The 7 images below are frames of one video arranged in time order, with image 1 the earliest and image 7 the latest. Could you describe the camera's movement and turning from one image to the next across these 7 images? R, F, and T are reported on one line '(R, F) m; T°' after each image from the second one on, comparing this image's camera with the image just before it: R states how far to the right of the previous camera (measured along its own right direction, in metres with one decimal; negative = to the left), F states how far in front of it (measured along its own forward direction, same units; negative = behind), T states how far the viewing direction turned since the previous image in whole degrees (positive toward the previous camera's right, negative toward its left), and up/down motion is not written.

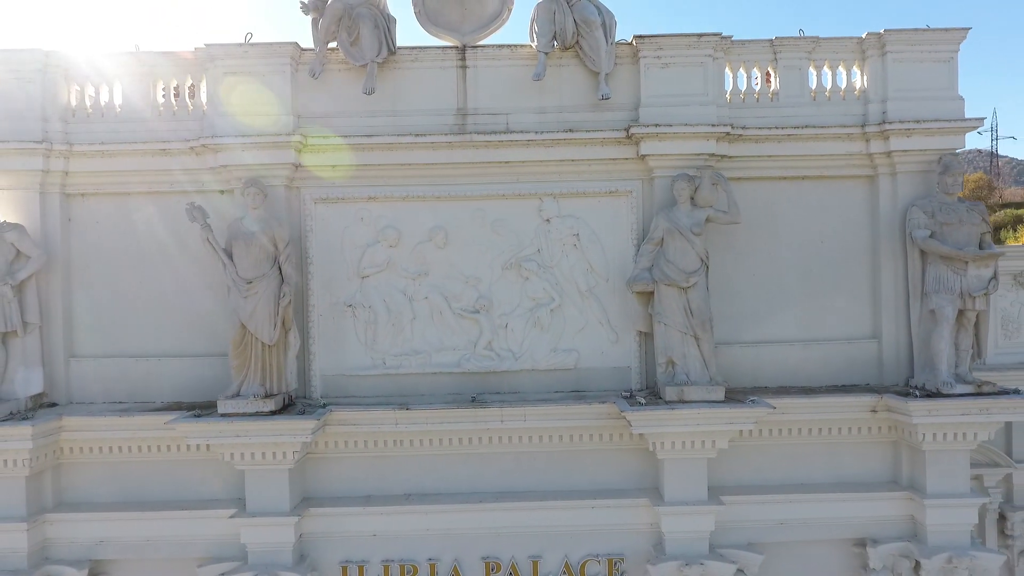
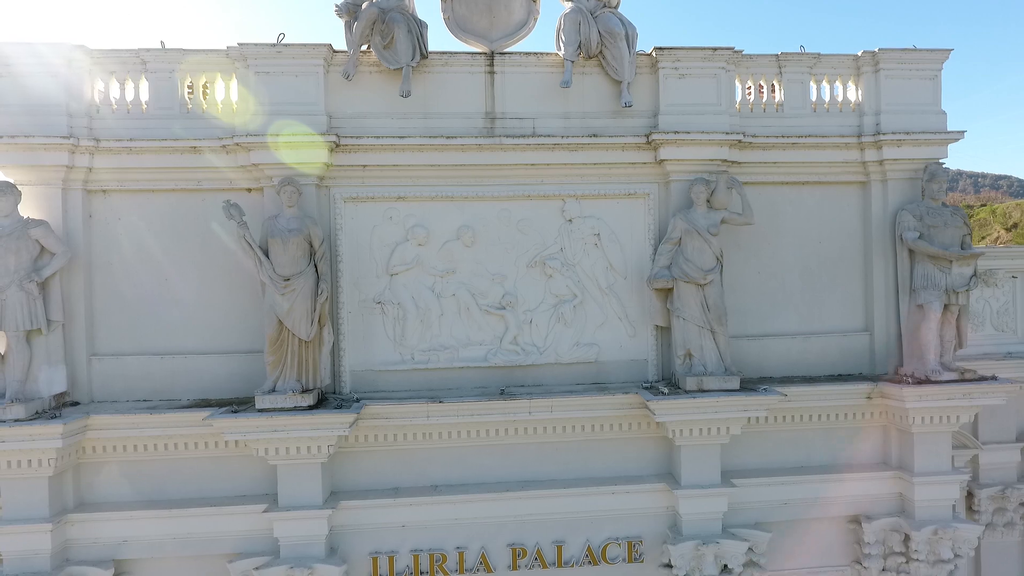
(-0.9, -0.3) m; +4°
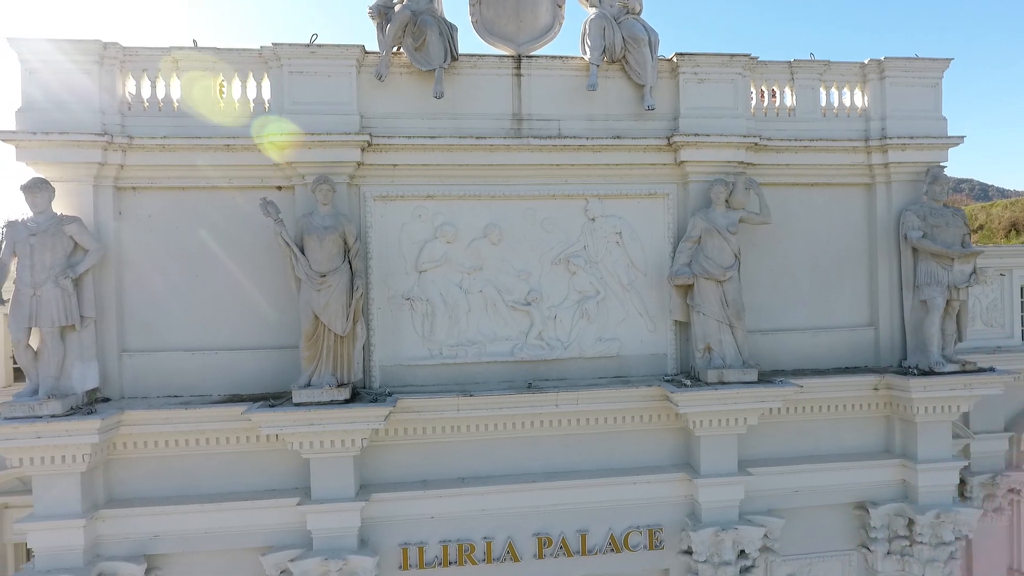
(-0.6, -0.2) m; +2°
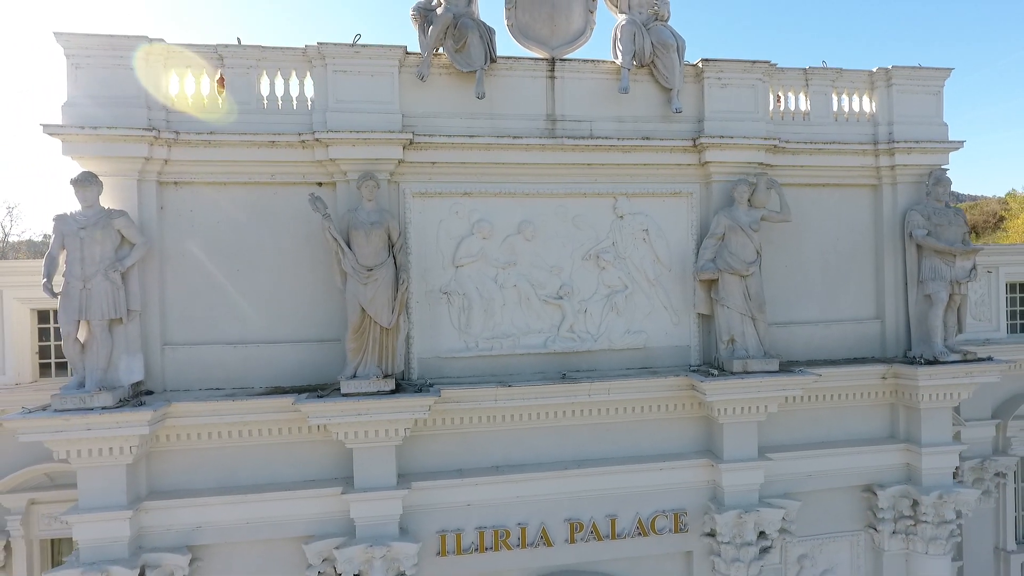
(-0.8, -0.3) m; +3°
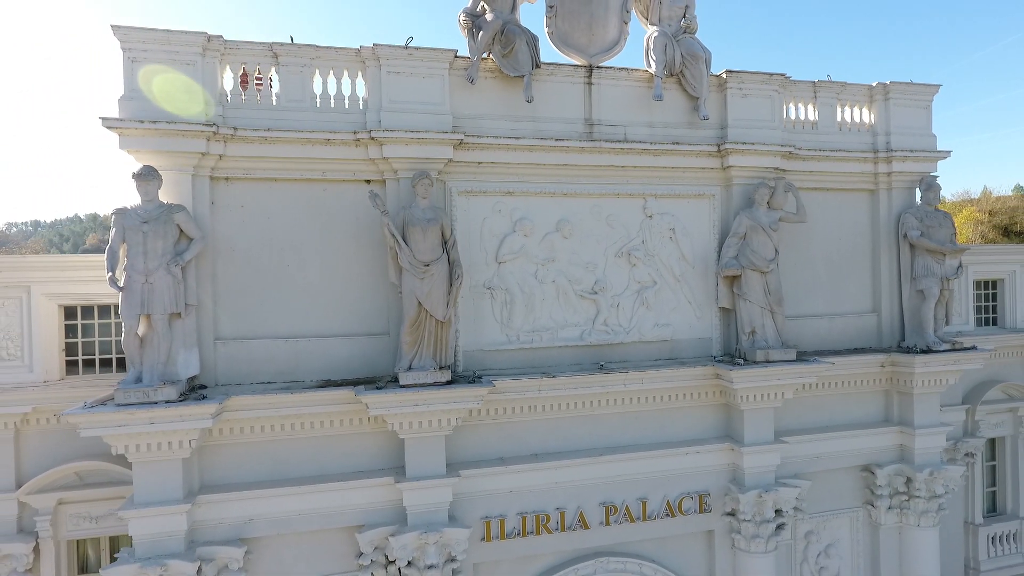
(-1.2, -0.3) m; +5°
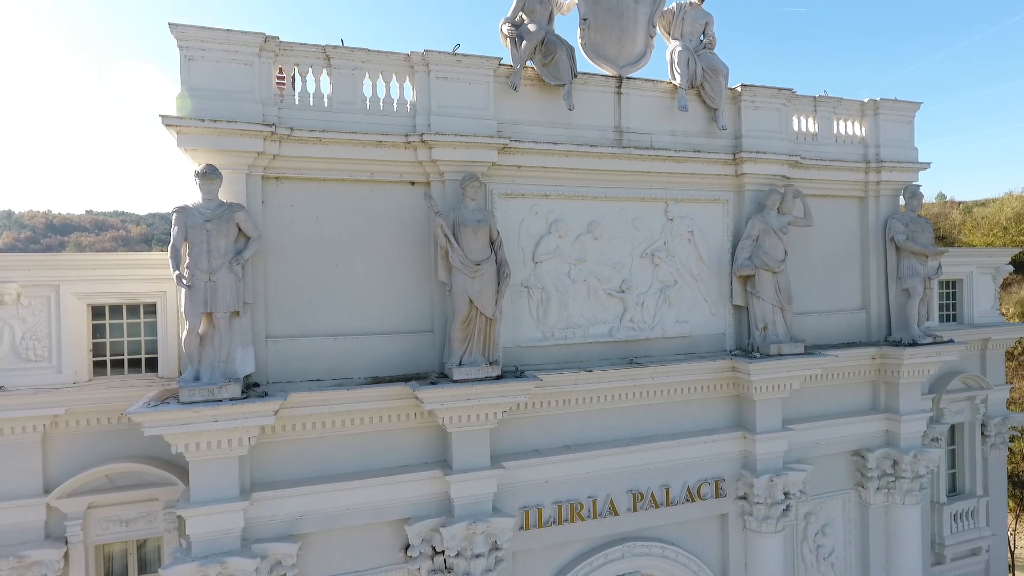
(-1.3, -0.3) m; +5°
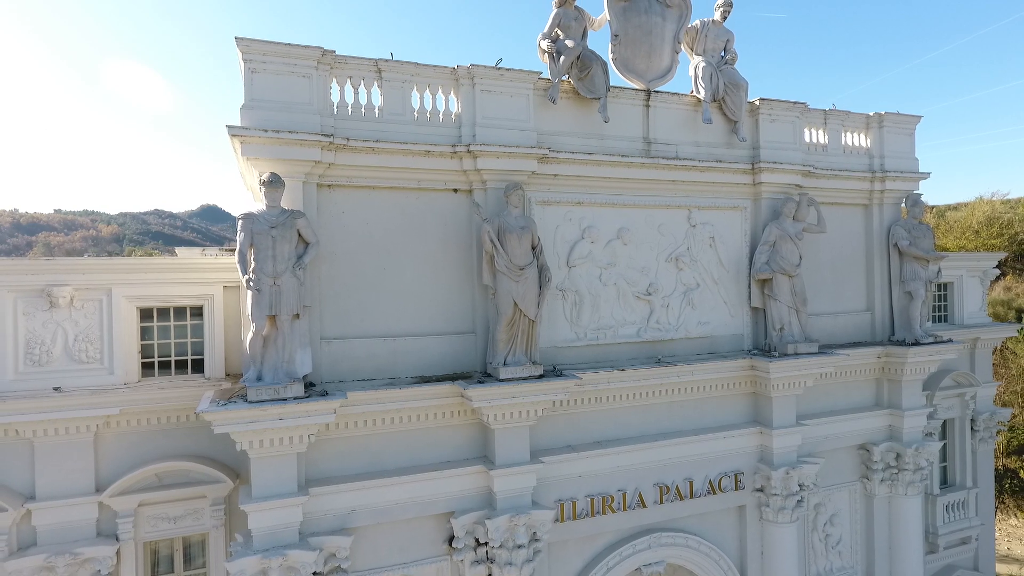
(-0.8, -0.4) m; +2°
